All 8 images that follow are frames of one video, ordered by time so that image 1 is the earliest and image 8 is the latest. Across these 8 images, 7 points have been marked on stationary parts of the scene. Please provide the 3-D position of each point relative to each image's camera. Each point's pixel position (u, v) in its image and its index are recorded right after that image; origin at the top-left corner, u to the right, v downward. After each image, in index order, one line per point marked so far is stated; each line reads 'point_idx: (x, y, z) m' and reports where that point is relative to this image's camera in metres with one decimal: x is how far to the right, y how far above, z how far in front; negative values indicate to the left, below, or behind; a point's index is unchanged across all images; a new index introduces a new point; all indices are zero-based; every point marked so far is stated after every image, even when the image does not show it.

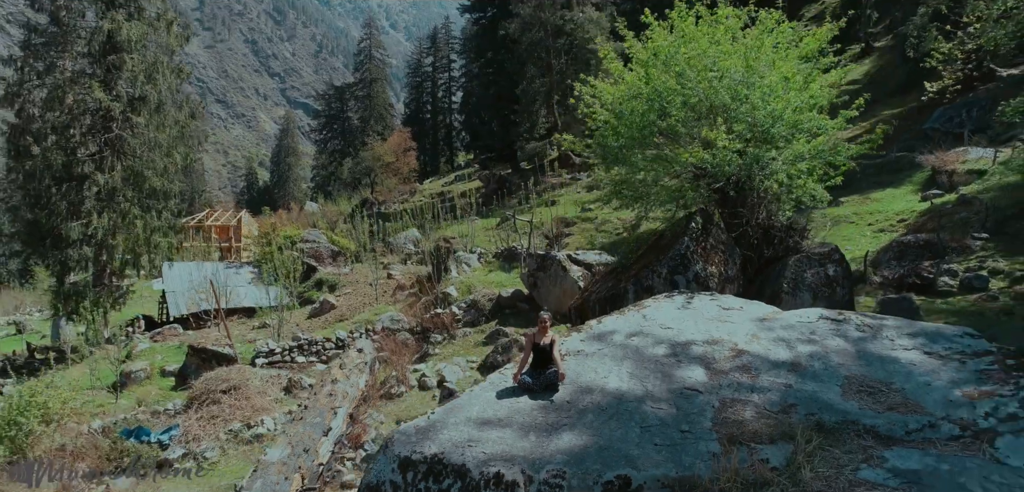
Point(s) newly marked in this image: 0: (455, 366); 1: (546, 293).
0: (-0.6, -1.5, +10.9) m
1: (+0.5, -0.7, +12.2) m
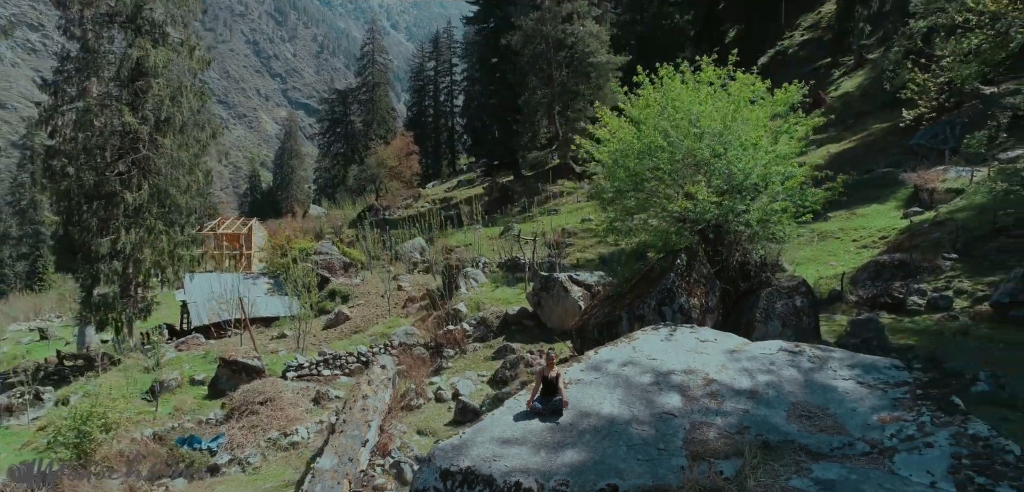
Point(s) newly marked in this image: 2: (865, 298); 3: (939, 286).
0: (-0.5, -1.8, +12.1) m
1: (+0.6, -1.0, +13.3) m
2: (+5.3, -0.8, +13.7) m
3: (+6.5, -0.6, +13.9) m
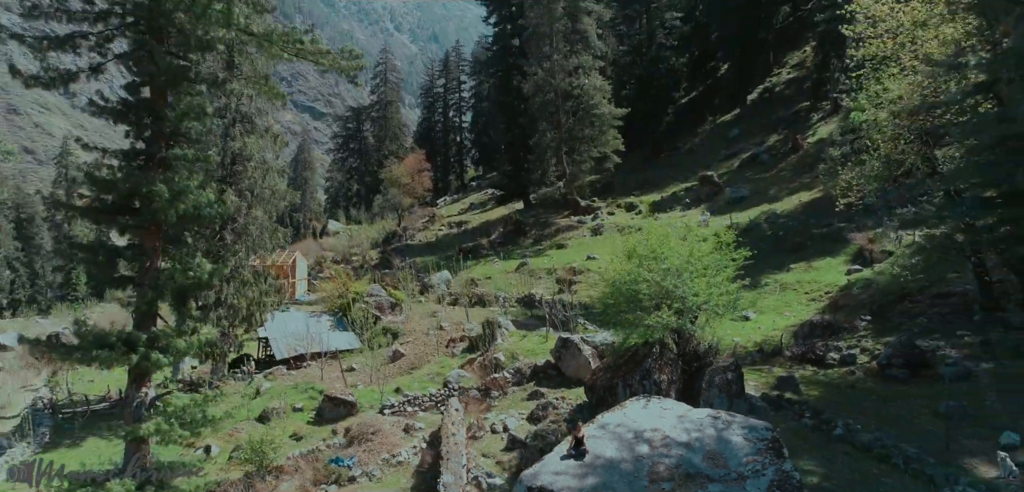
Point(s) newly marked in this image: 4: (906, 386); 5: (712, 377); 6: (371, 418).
0: (0.0, -3.3, +17.1) m
1: (+1.1, -2.4, +18.4) m
2: (+5.8, -2.2, +18.7) m
3: (+7.1, -2.0, +19.0) m
4: (+6.9, -2.5, +16.0) m
5: (+3.3, -2.2, +15.1) m
6: (-2.7, -3.5, +17.8) m
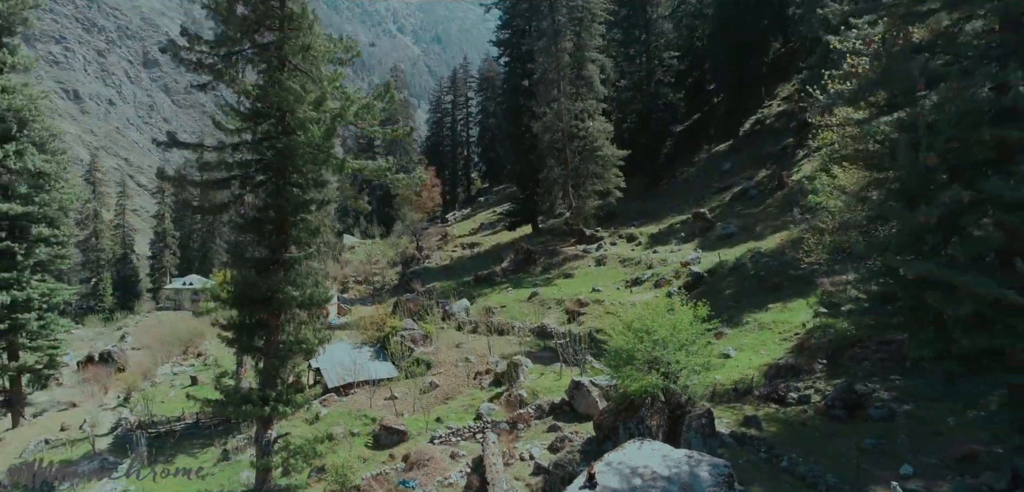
0: (+0.6, -4.8, +21.6) m
1: (+1.7, -3.9, +22.8) m
2: (+6.4, -3.7, +23.2) m
3: (+7.6, -3.5, +23.5) m
4: (+7.5, -4.0, +20.5) m
5: (+3.9, -3.7, +19.5) m
6: (-2.2, -5.0, +22.3) m
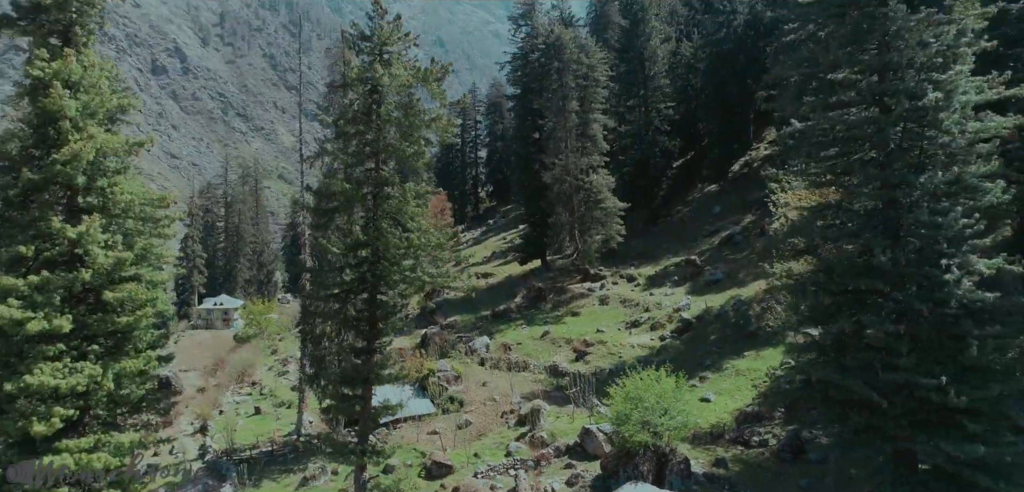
0: (+1.3, -7.2, +28.1) m
1: (+2.5, -6.4, +29.3) m
2: (+7.2, -6.2, +29.6) m
3: (+8.4, -6.0, +29.9) m
4: (+8.3, -6.5, +27.0) m
5: (+4.6, -6.2, +26.0) m
6: (-1.4, -7.4, +28.7) m
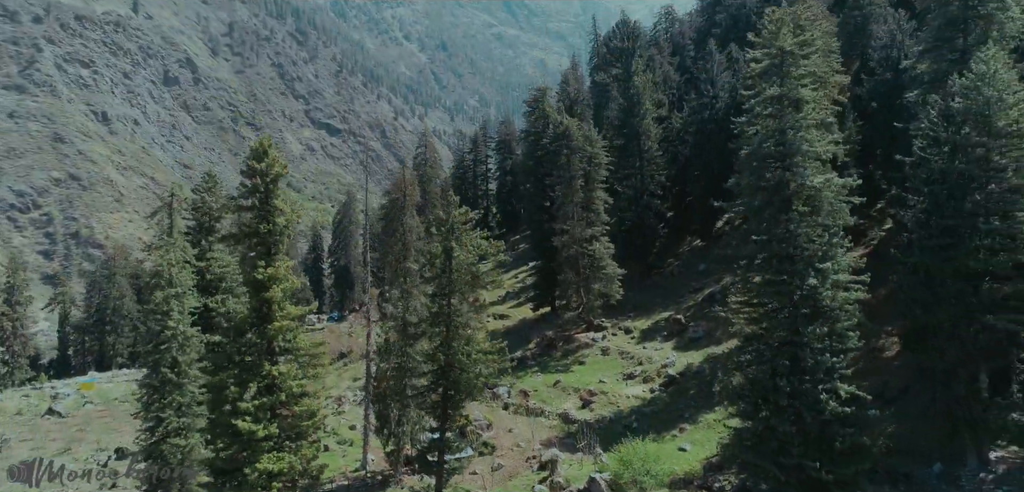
0: (+2.5, -11.5, +38.9) m
1: (+3.6, -10.6, +40.2) m
2: (+8.3, -10.5, +40.5) m
3: (+9.5, -10.3, +40.8) m
4: (+9.4, -10.7, +37.8) m
5: (+5.7, -10.5, +36.9) m
6: (-0.3, -11.7, +39.6) m
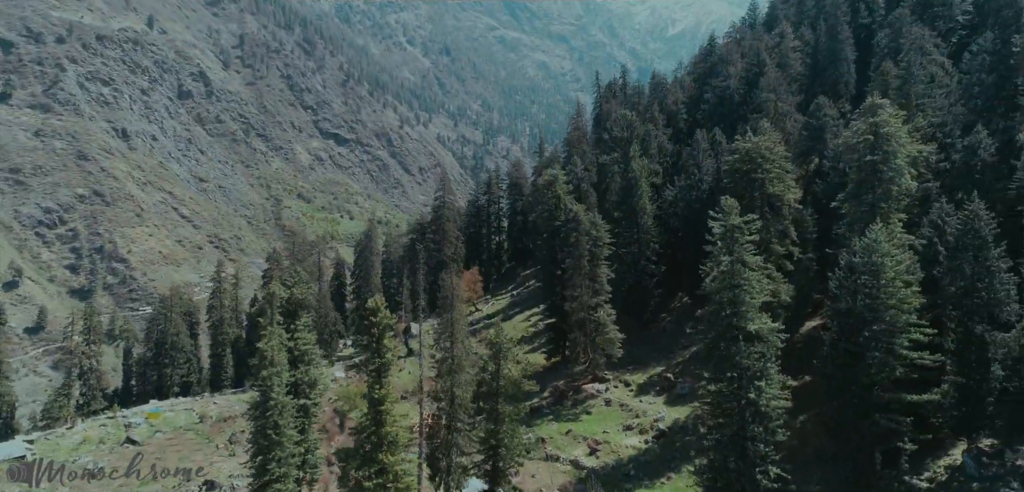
0: (+4.1, -17.5, +52.9) m
1: (+5.2, -16.7, +54.1) m
2: (+9.9, -16.5, +54.4) m
3: (+11.2, -16.3, +54.7) m
4: (+11.0, -16.8, +51.8) m
5: (+7.3, -16.5, +50.8) m
6: (+1.3, -17.7, +53.5) m
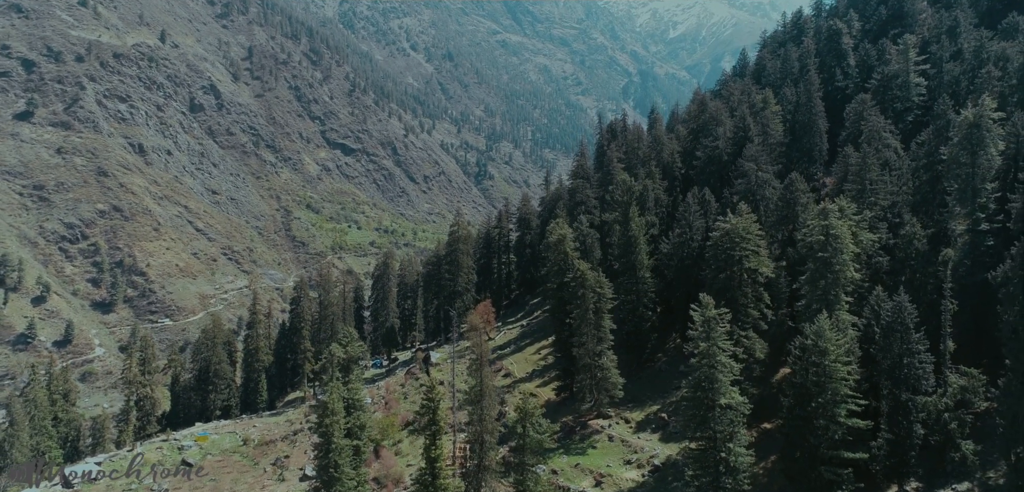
0: (+5.6, -23.2, +65.7) m
1: (+6.8, -22.4, +66.9) m
2: (+11.5, -22.2, +67.2) m
3: (+12.7, -22.0, +67.5) m
4: (+12.6, -22.5, +64.6) m
5: (+8.9, -22.2, +63.6) m
6: (+2.9, -23.4, +66.4) m
